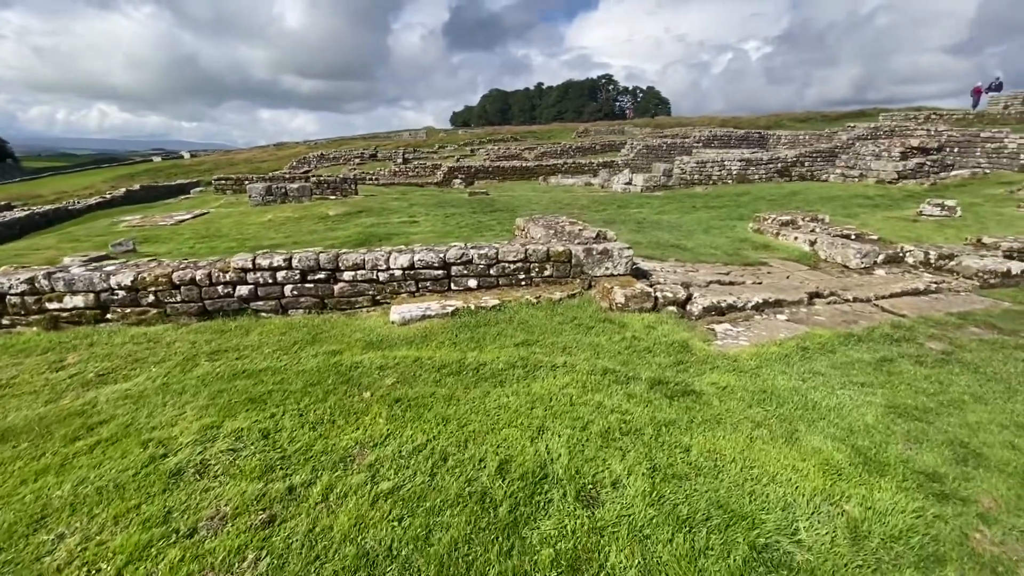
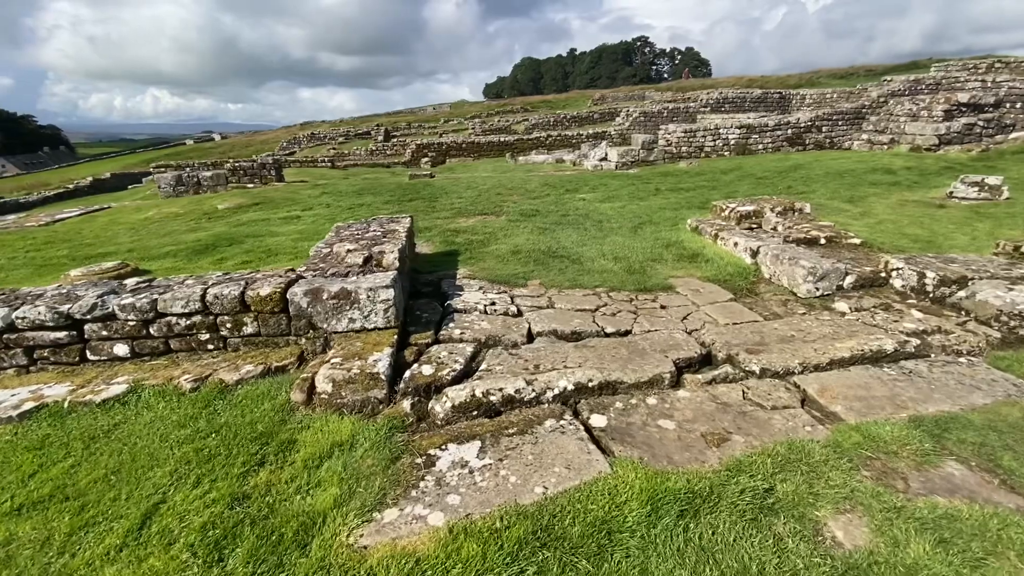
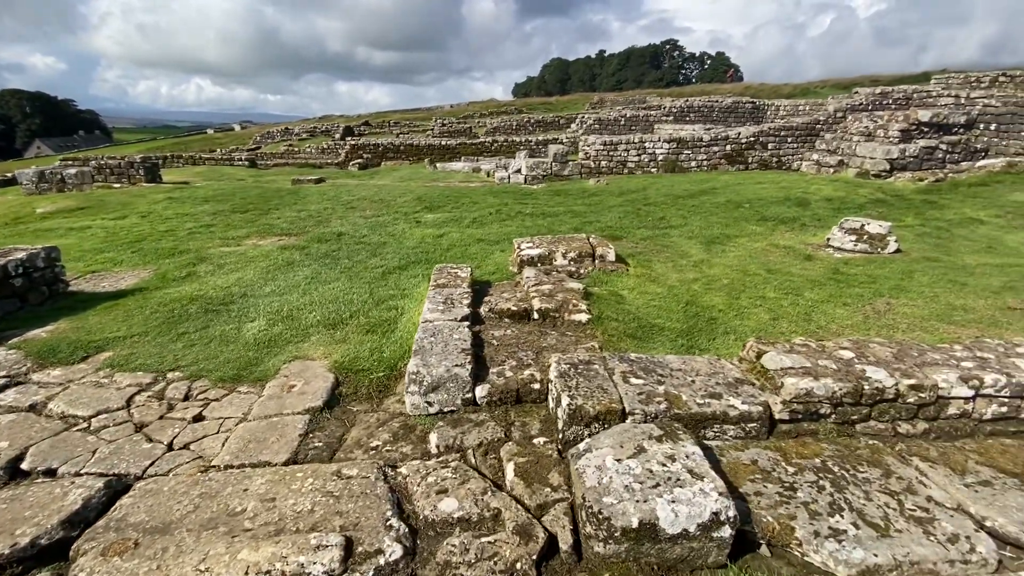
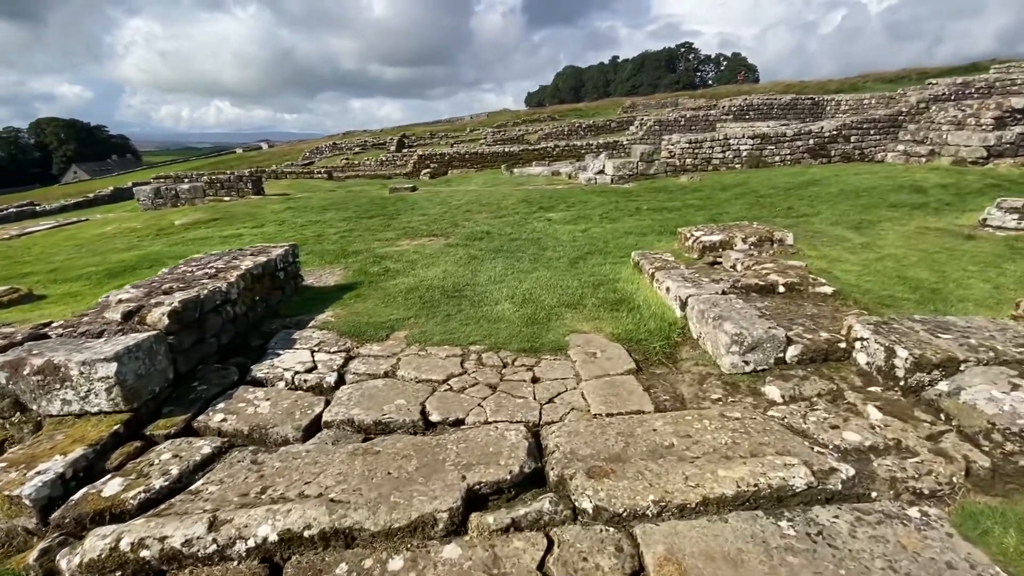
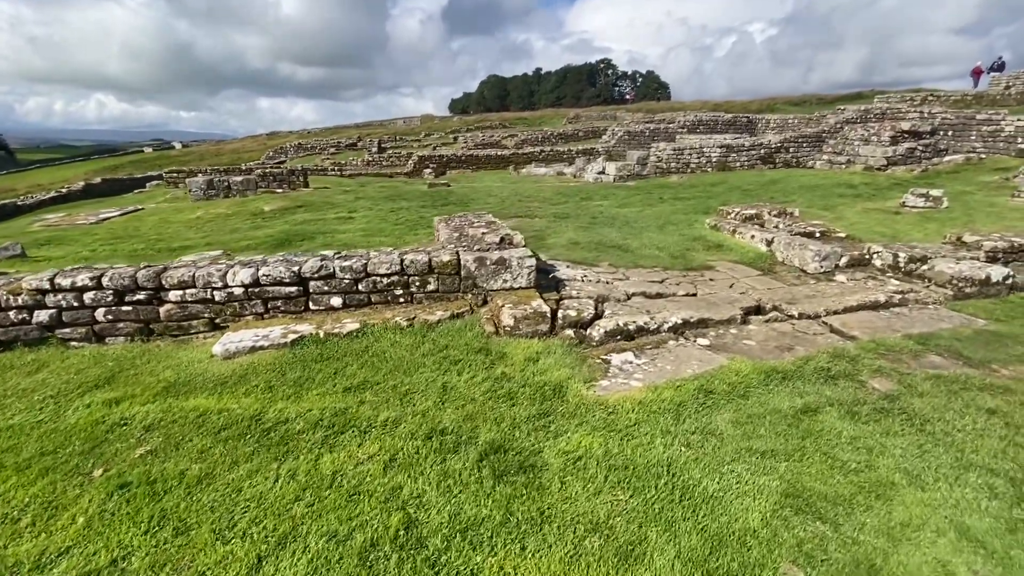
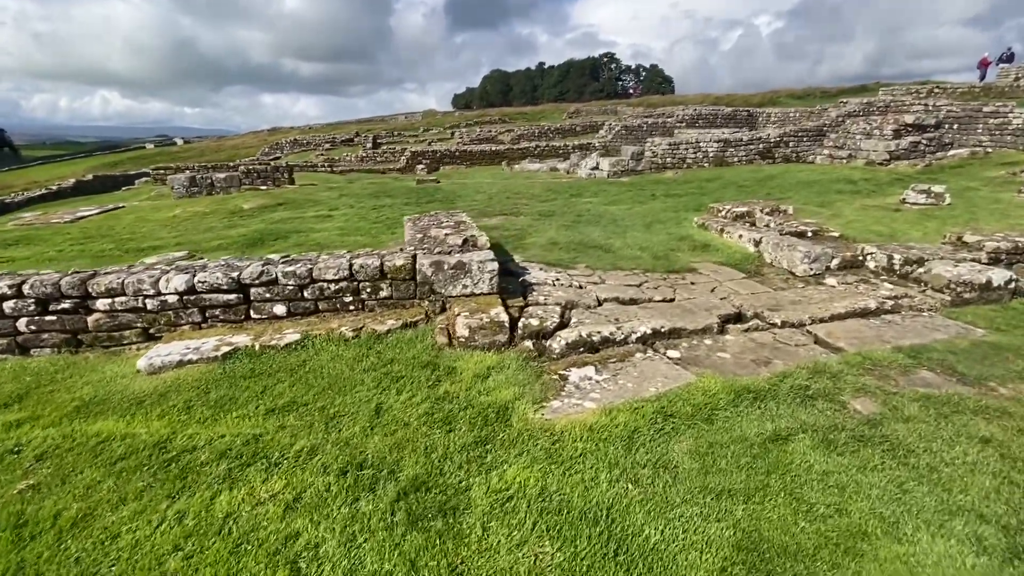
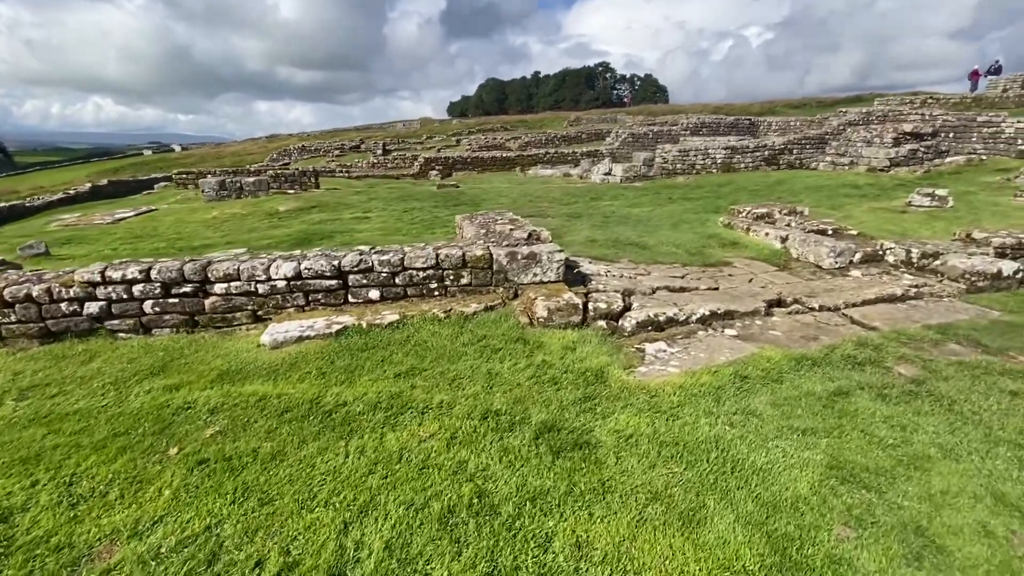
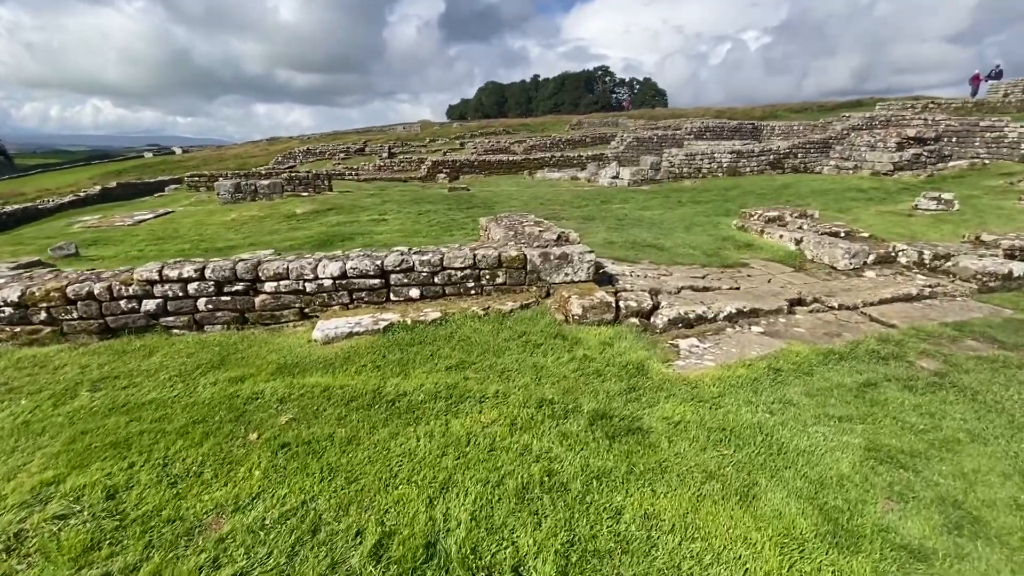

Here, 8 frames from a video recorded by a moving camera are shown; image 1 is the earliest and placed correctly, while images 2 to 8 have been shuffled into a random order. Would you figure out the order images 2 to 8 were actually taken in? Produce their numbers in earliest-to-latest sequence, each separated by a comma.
8, 7, 5, 6, 2, 4, 3
